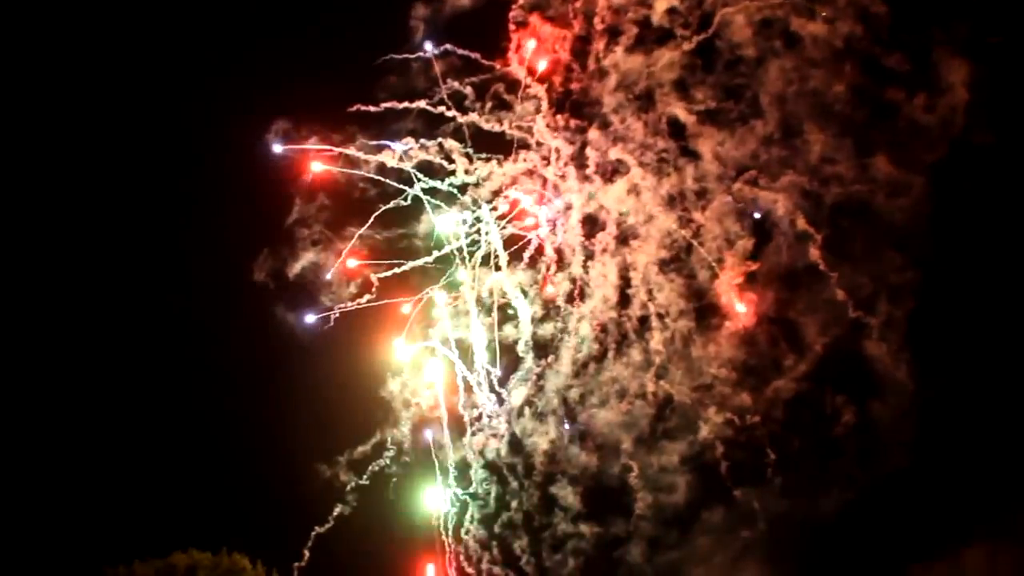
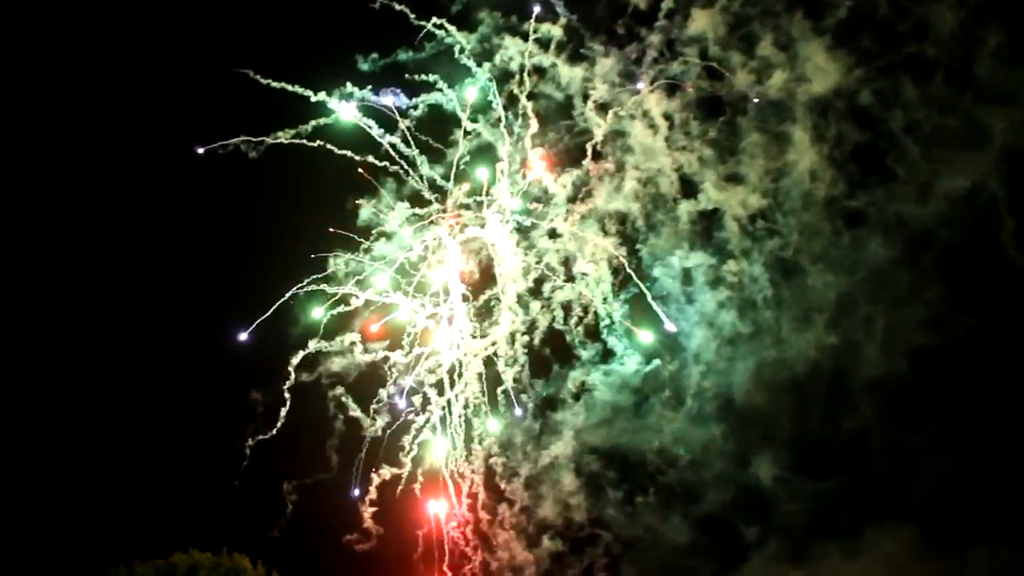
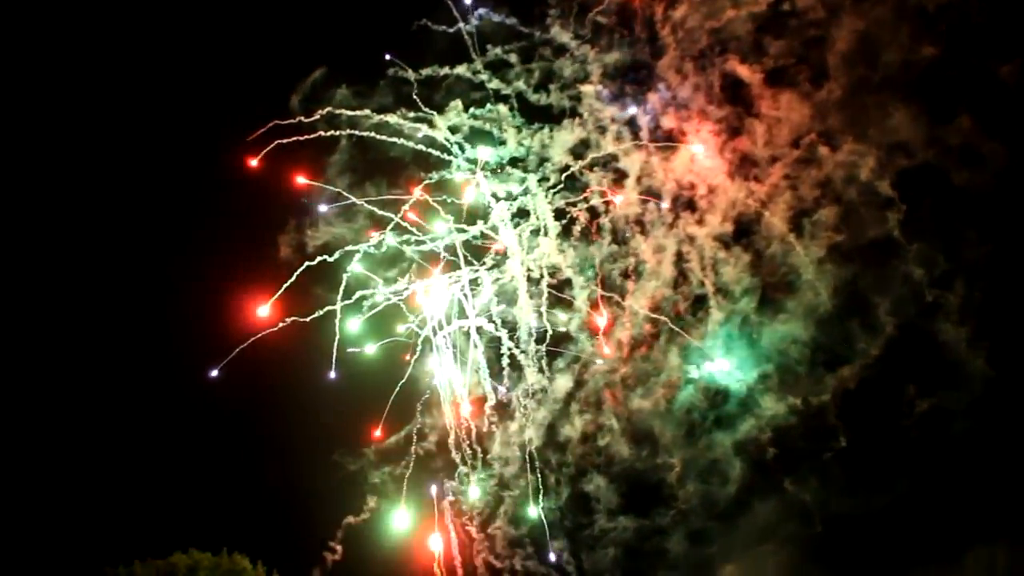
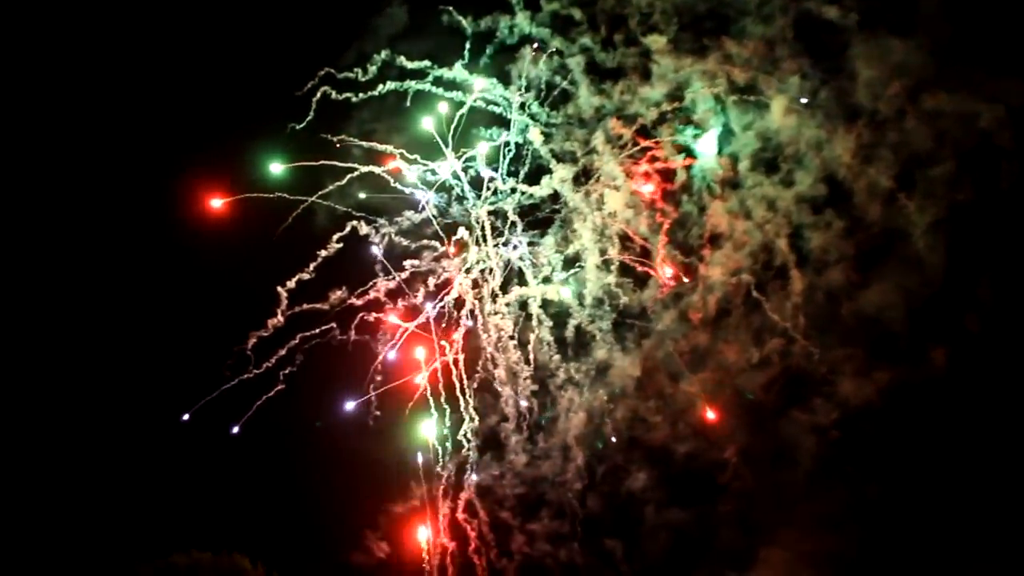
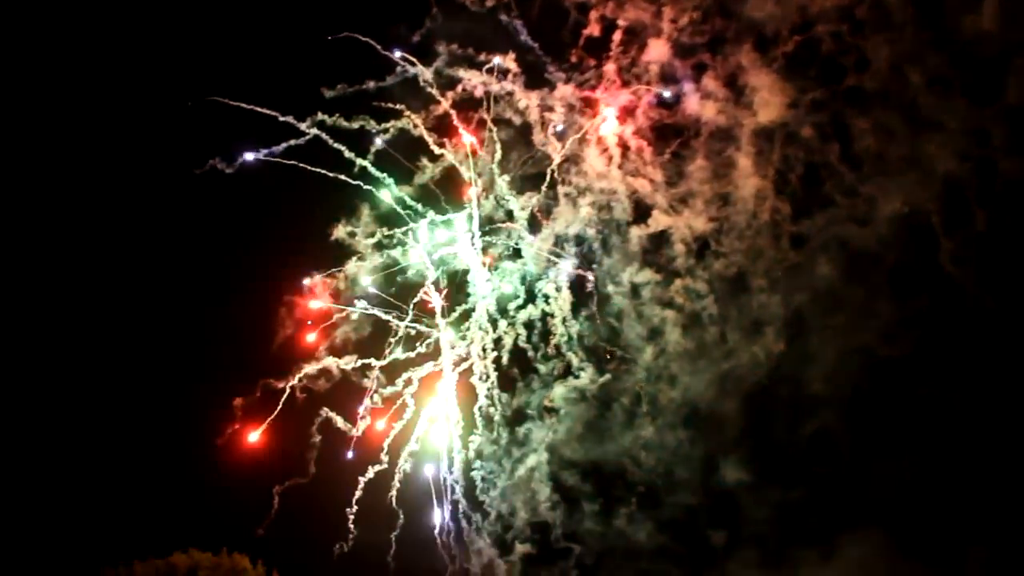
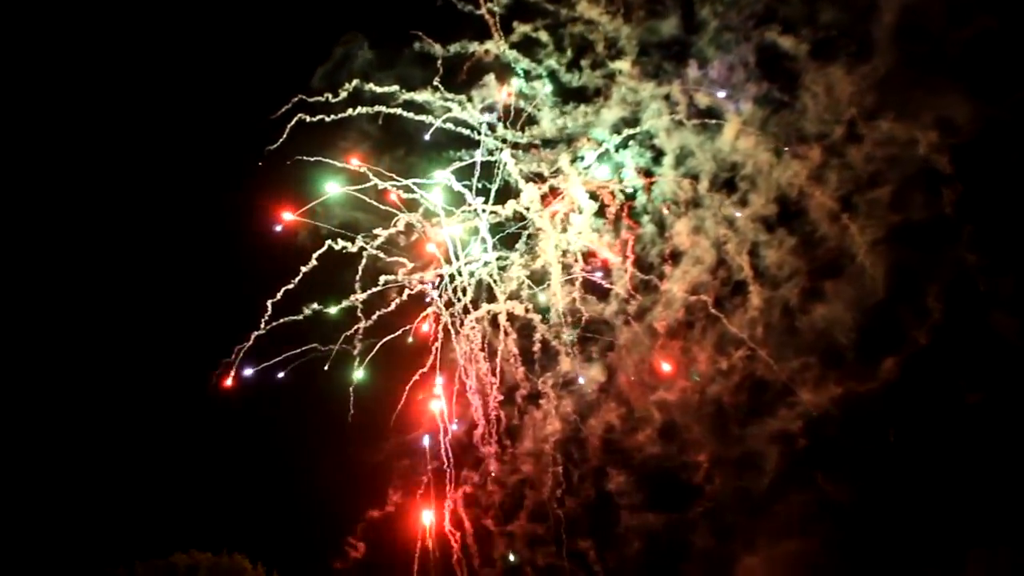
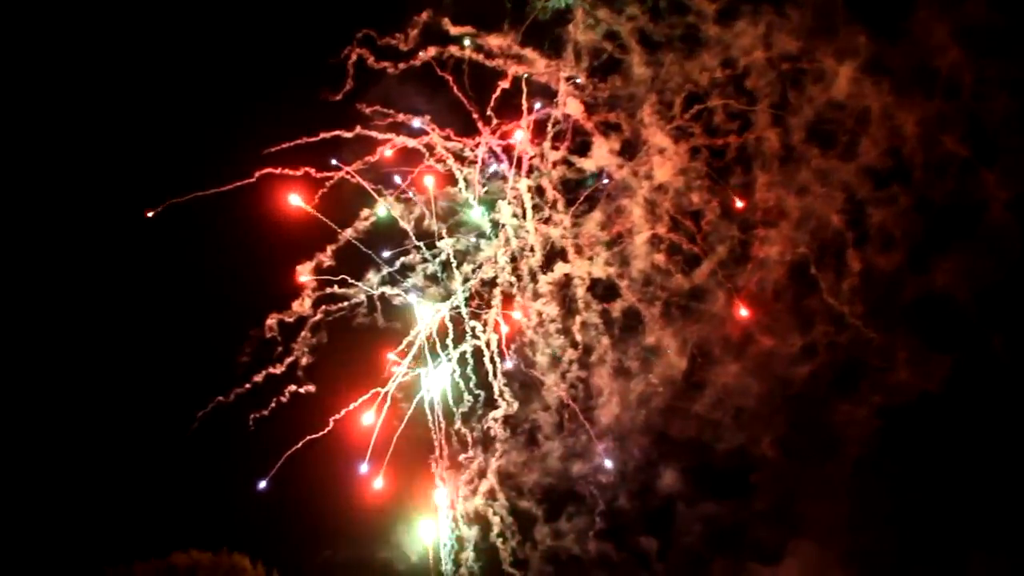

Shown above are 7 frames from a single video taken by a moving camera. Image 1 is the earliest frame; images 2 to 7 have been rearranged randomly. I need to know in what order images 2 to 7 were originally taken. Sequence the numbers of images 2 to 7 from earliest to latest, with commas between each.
3, 6, 4, 7, 5, 2
